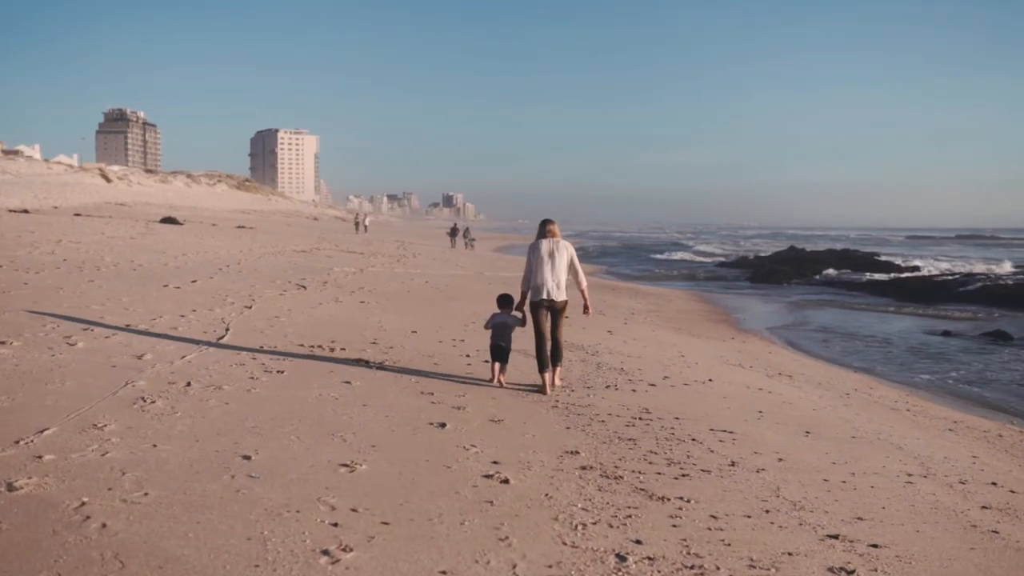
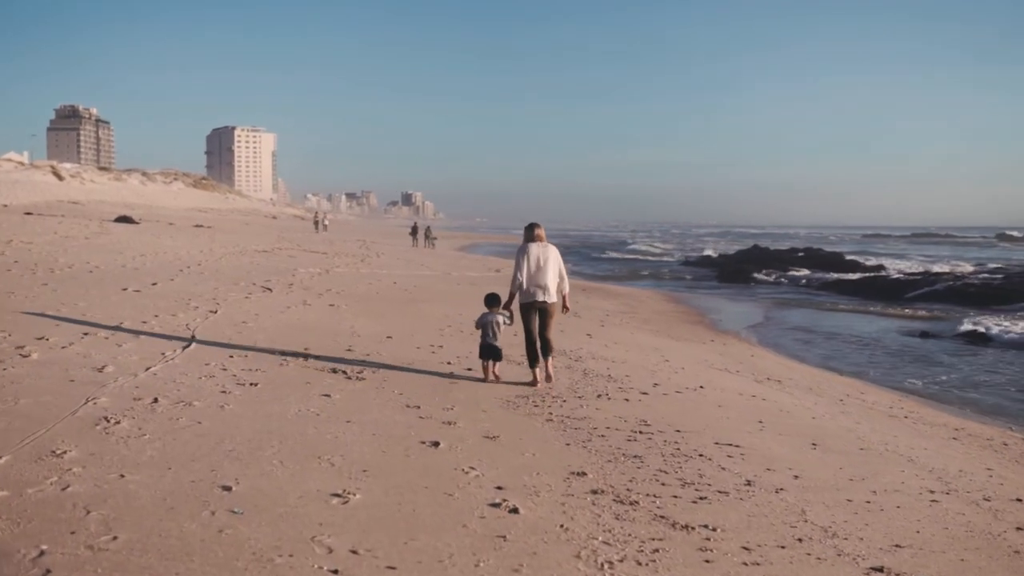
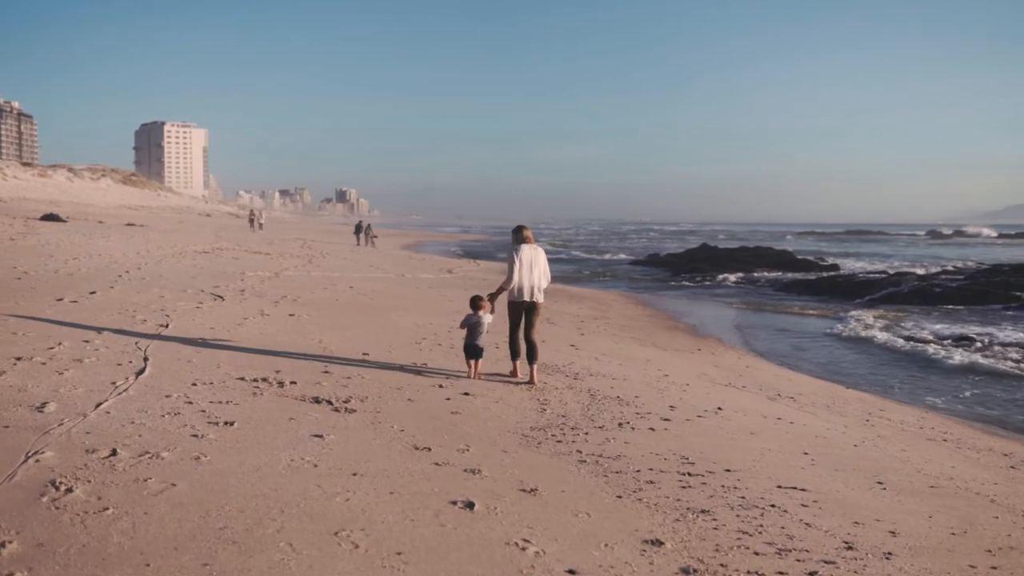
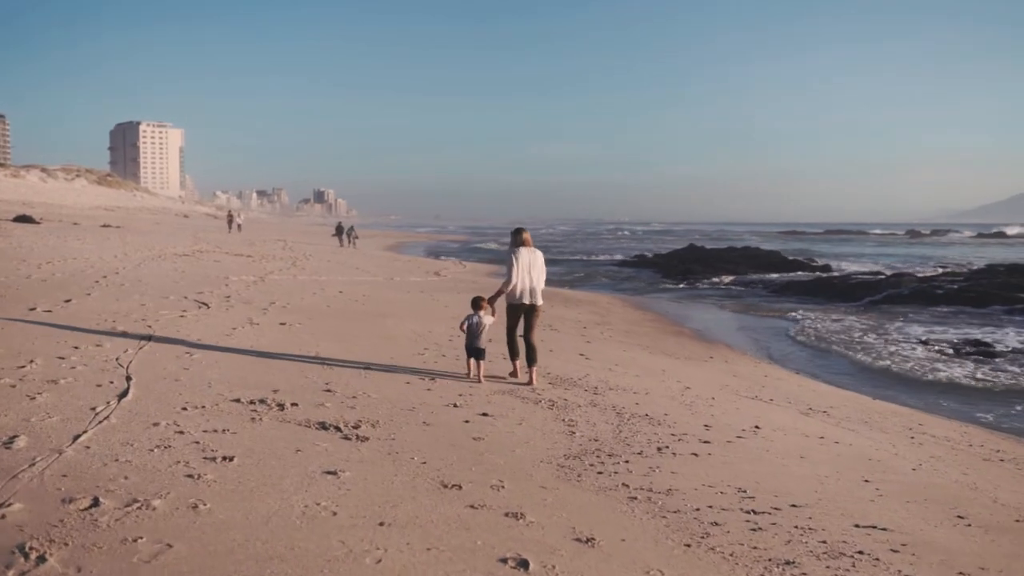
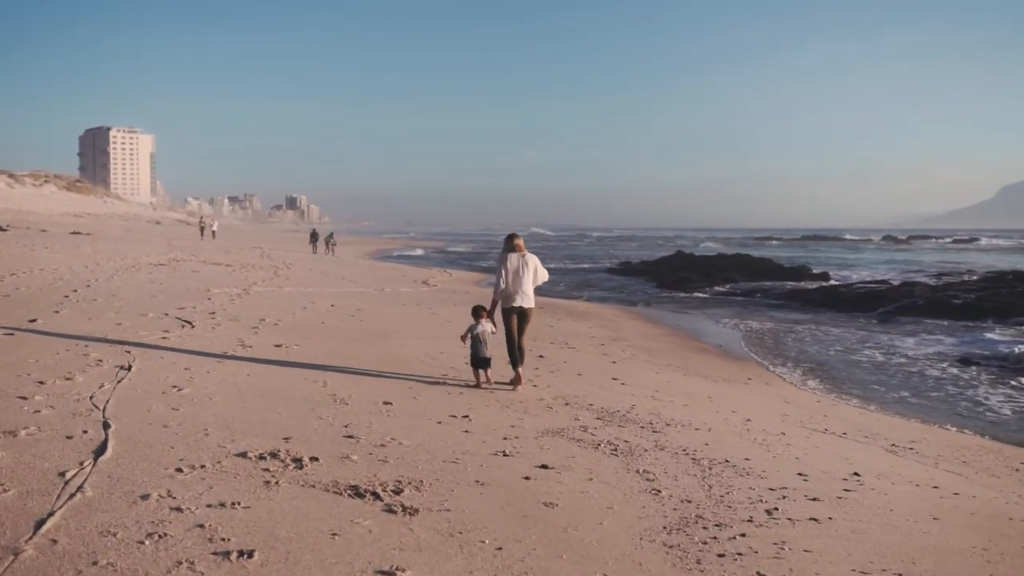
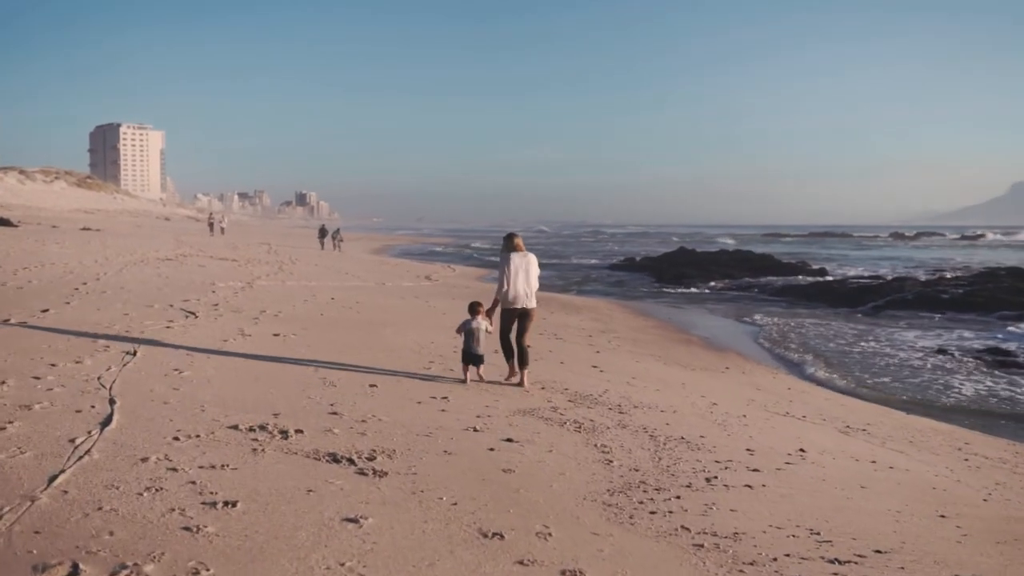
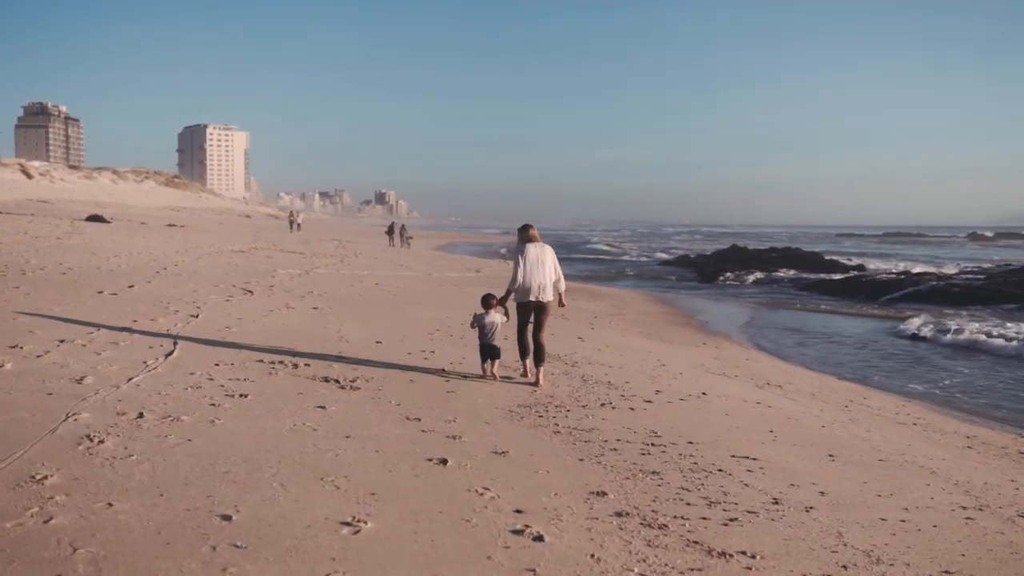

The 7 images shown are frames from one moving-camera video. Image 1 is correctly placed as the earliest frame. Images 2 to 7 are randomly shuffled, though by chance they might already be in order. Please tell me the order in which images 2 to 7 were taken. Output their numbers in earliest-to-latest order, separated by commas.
2, 7, 3, 4, 6, 5
